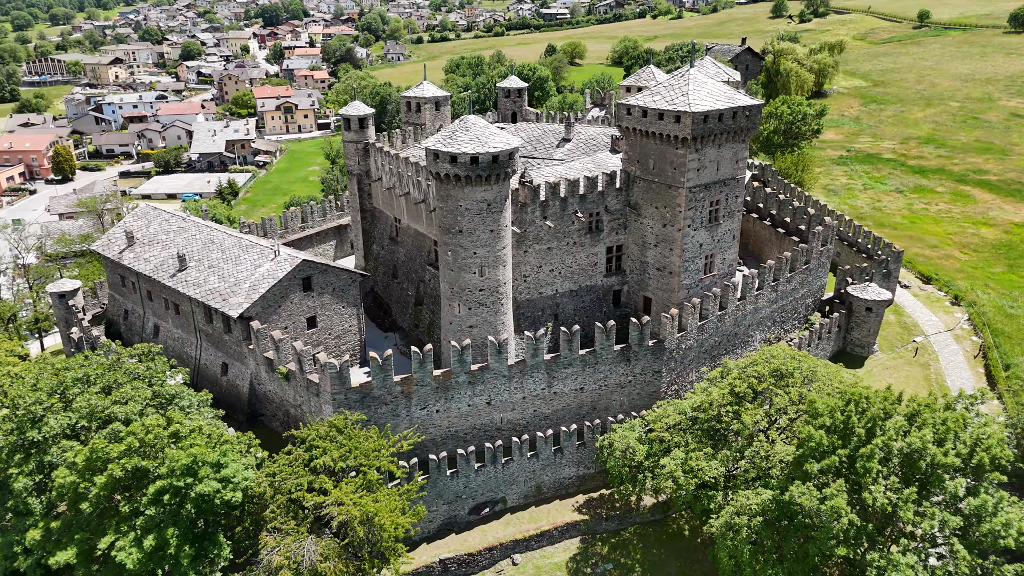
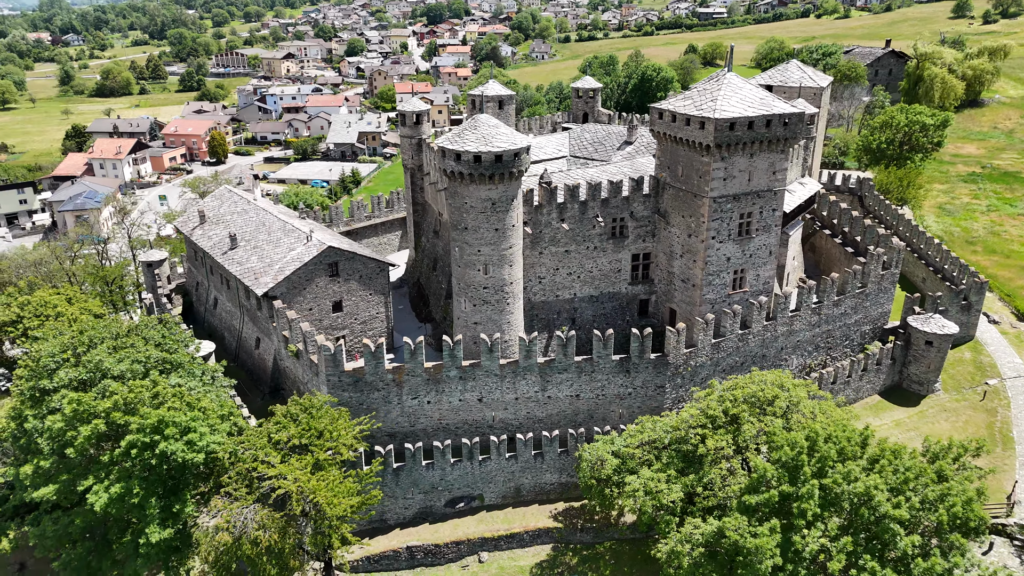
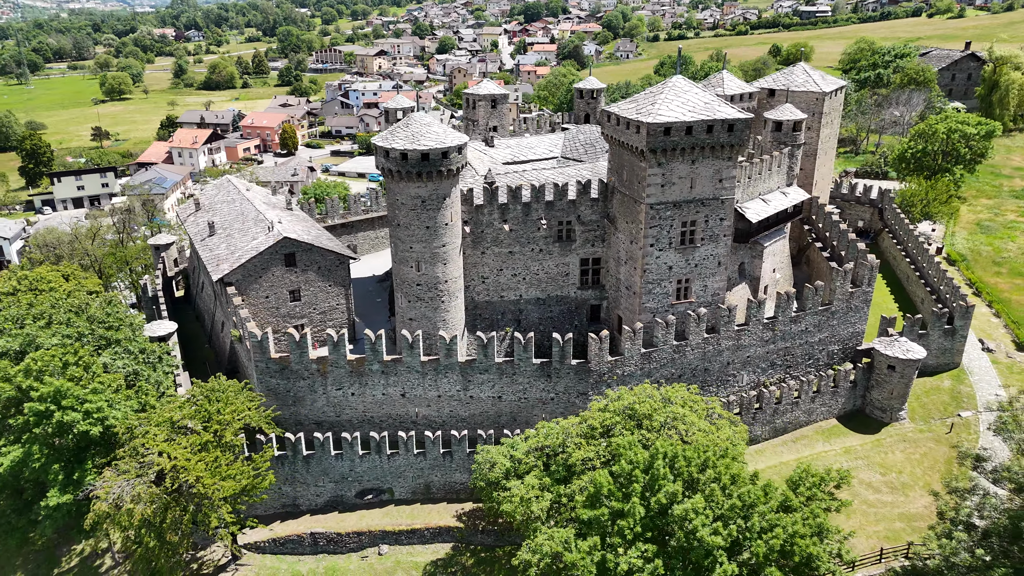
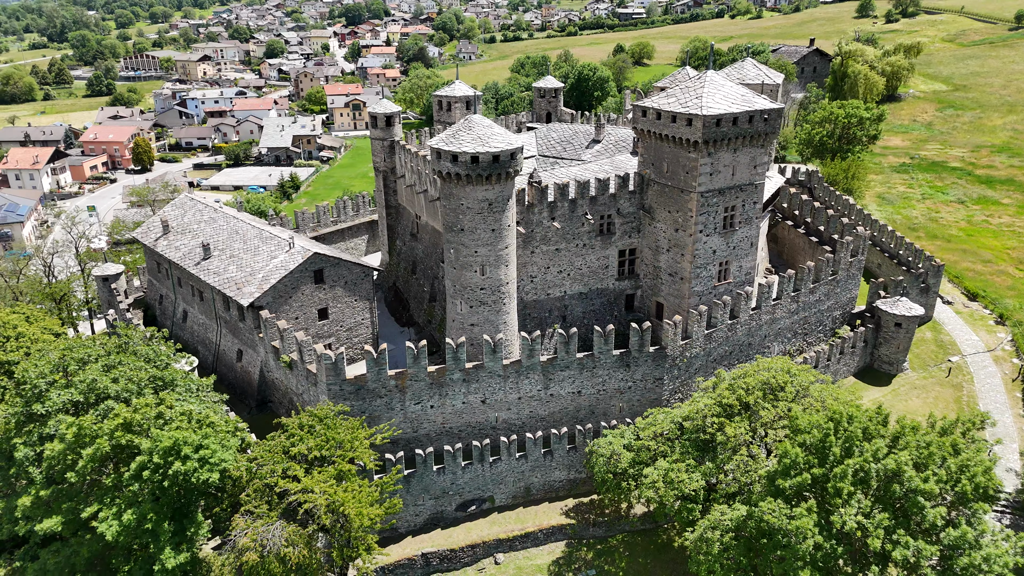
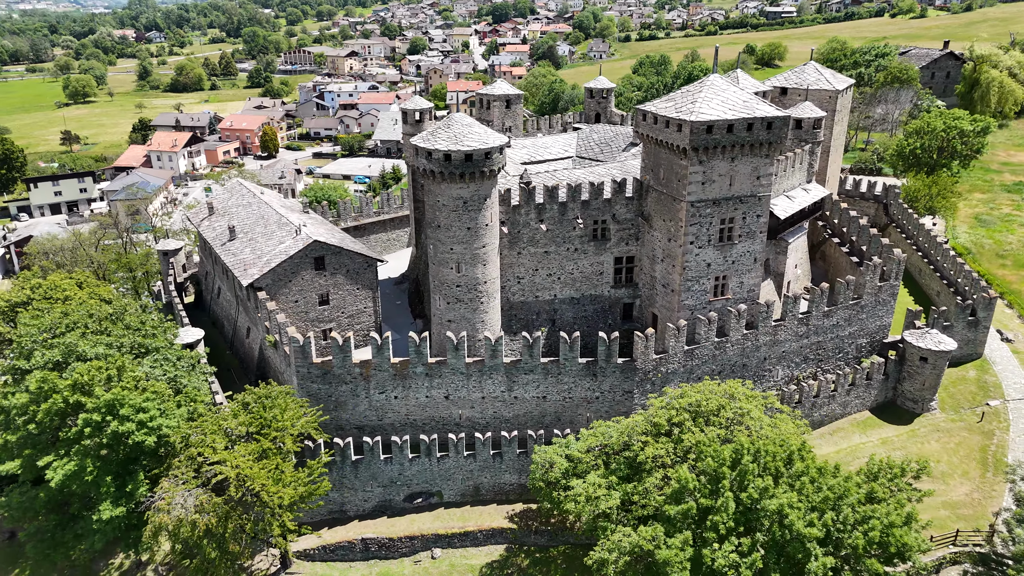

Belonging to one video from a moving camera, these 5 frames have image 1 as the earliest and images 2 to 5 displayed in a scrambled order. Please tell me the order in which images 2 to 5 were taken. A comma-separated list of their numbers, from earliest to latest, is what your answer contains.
4, 2, 5, 3
